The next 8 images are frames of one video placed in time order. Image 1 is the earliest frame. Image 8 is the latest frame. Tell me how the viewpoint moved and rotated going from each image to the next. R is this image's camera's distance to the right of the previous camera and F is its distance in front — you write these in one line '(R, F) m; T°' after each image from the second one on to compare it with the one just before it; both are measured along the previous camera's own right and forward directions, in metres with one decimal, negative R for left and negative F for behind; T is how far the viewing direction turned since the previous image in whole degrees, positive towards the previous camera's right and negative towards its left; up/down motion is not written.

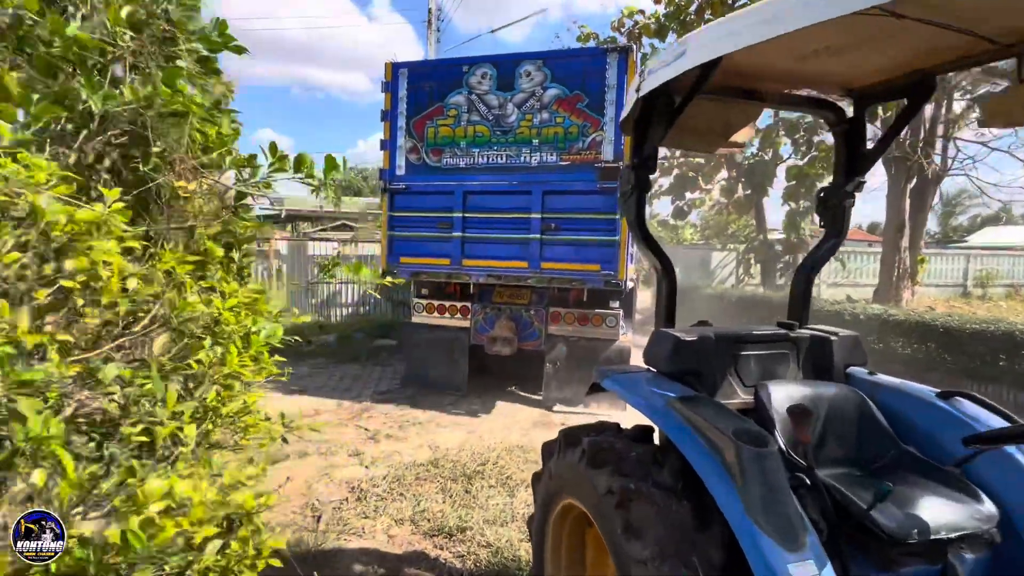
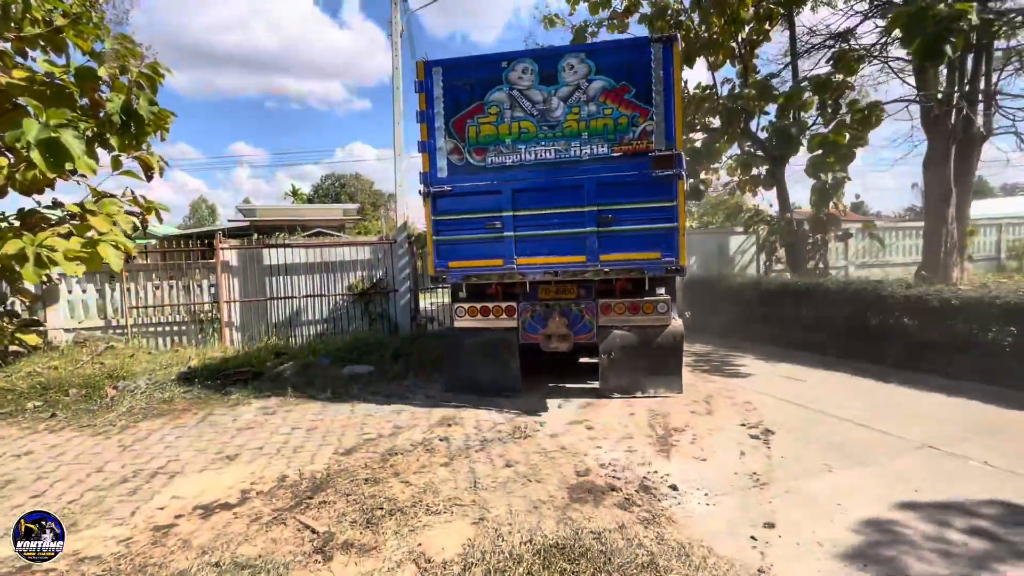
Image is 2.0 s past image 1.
(-0.2, +1.8) m; +2°
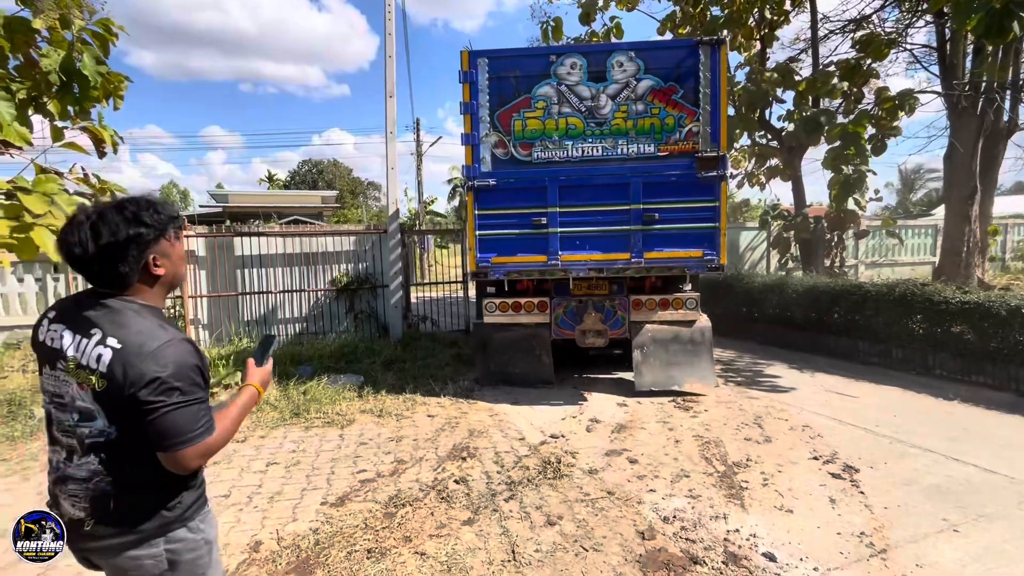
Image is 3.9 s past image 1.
(-0.4, +1.0) m; +2°
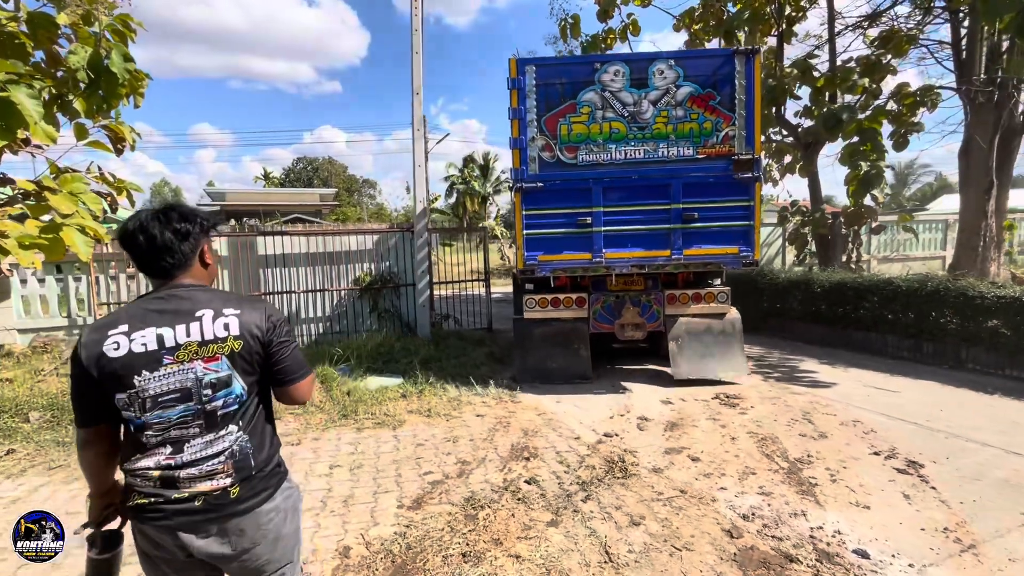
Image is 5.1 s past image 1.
(-0.6, 0.0) m; +1°
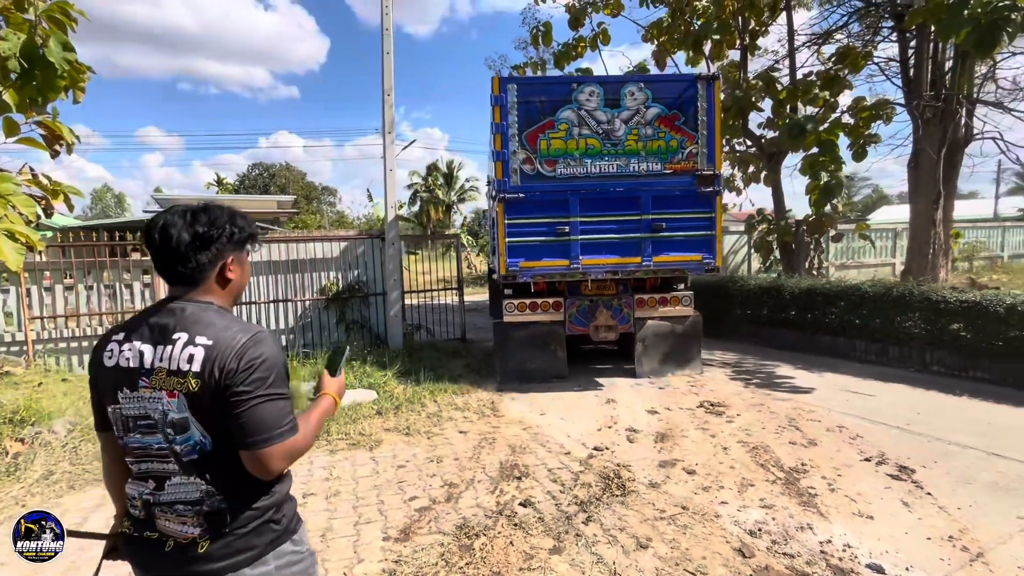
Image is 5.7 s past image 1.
(-0.2, +0.2) m; +4°
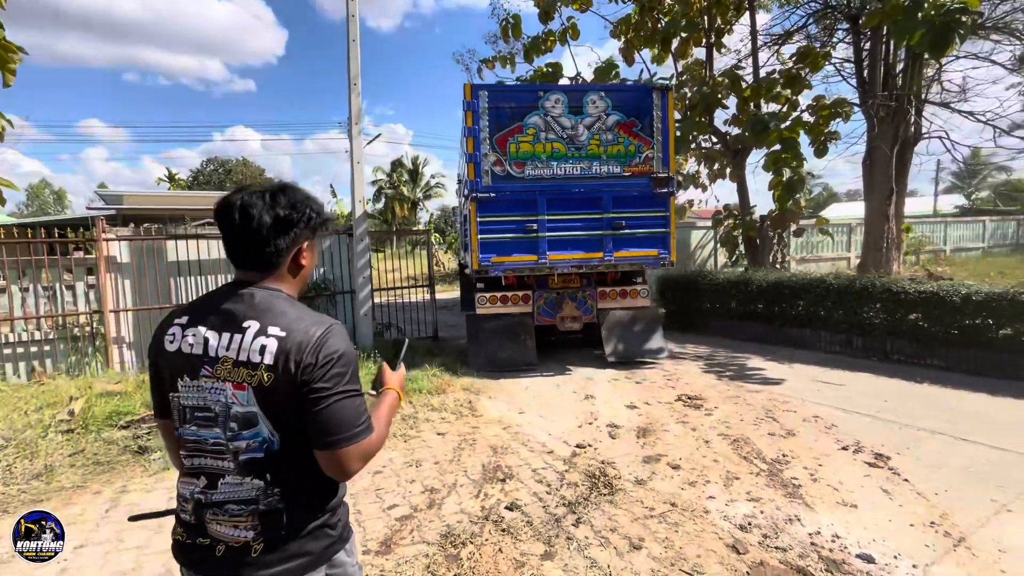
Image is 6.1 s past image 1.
(-0.1, +0.2) m; +4°
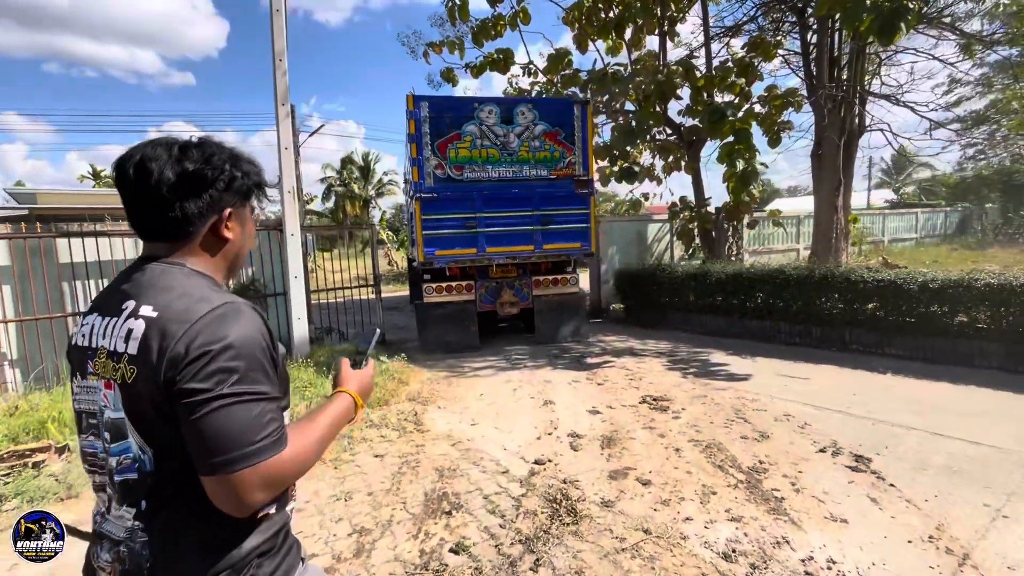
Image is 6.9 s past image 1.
(+0.1, +0.6) m; +5°
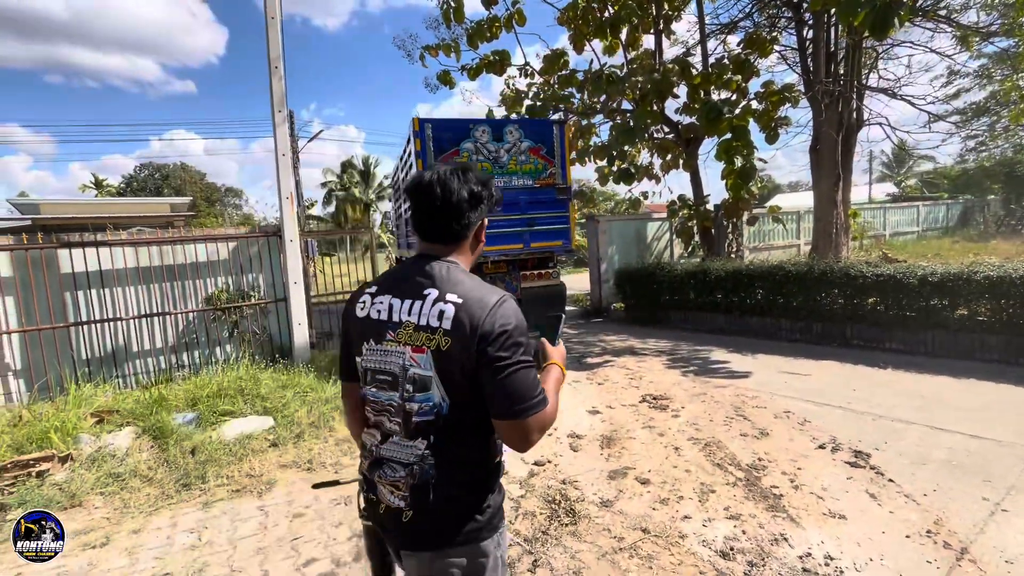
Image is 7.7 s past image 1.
(+0.1, 0.0) m; 0°
